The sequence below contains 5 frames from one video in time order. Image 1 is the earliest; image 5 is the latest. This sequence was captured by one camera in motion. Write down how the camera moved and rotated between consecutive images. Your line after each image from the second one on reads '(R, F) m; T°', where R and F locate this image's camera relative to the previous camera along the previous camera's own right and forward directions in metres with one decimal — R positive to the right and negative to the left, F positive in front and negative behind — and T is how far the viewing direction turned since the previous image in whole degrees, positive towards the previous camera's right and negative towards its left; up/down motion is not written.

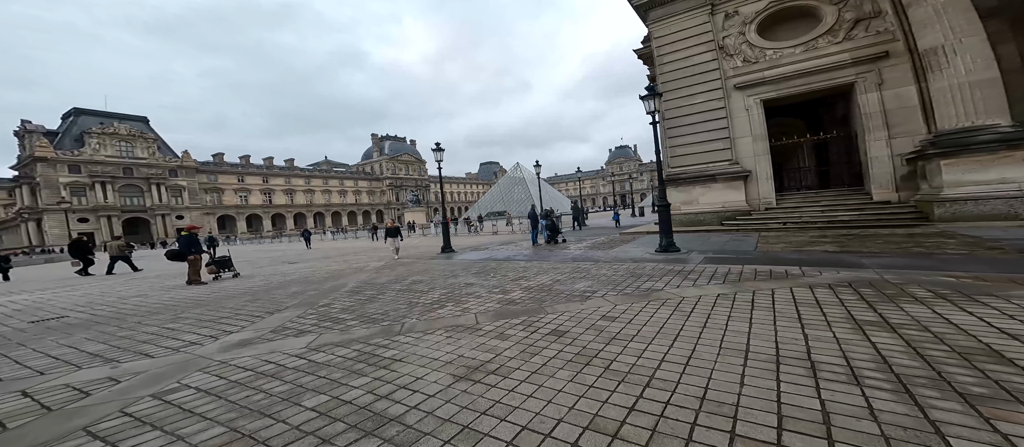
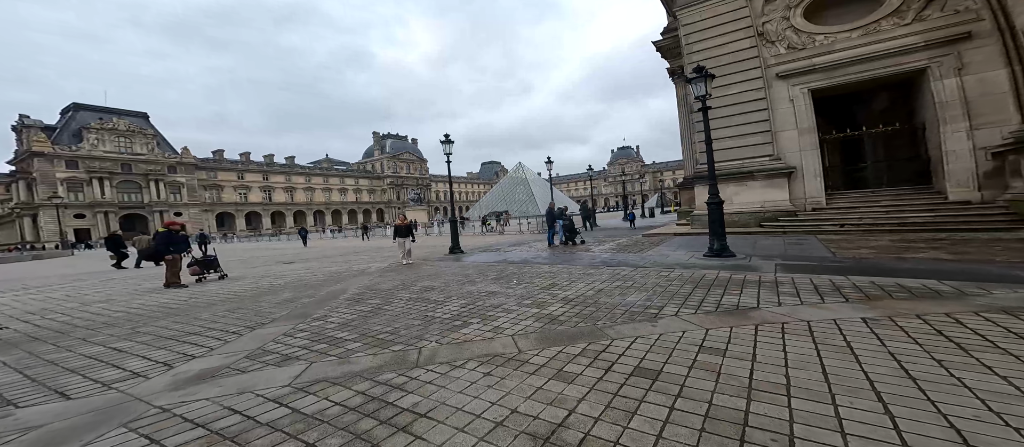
(-0.5, +1.0) m; 0°
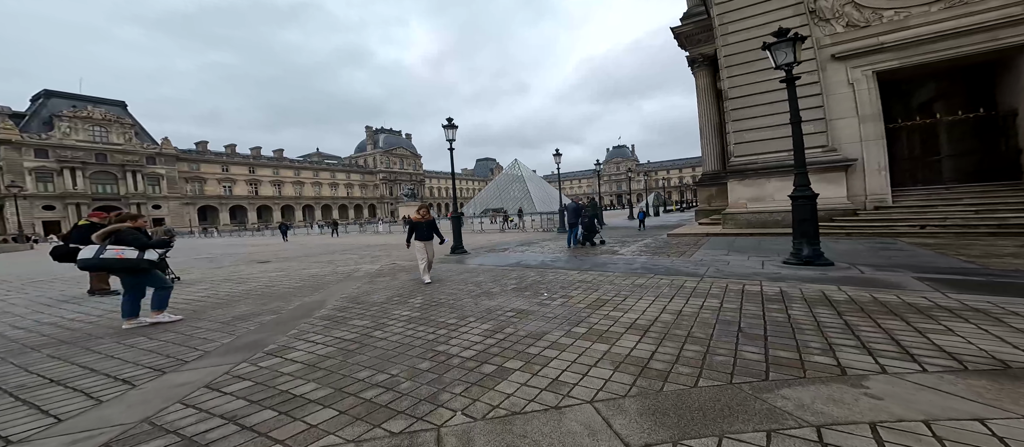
(-0.6, +1.4) m; +2°
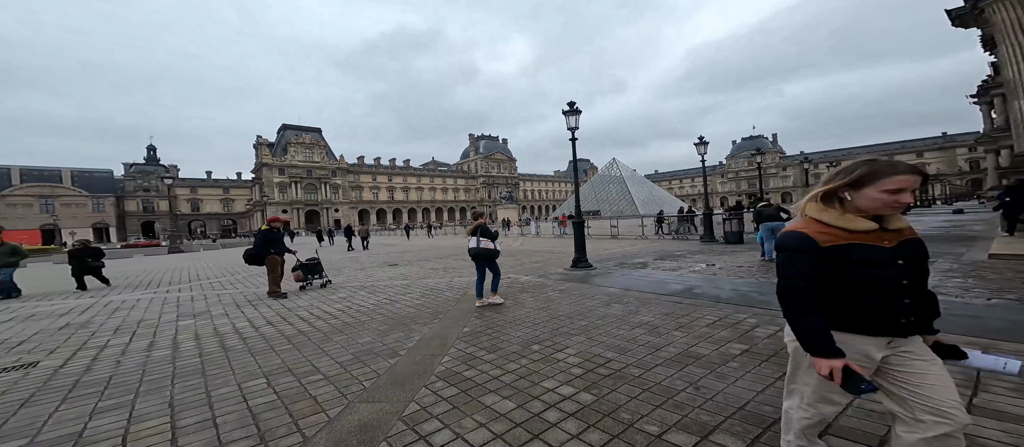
(-1.6, +2.4) m; -19°
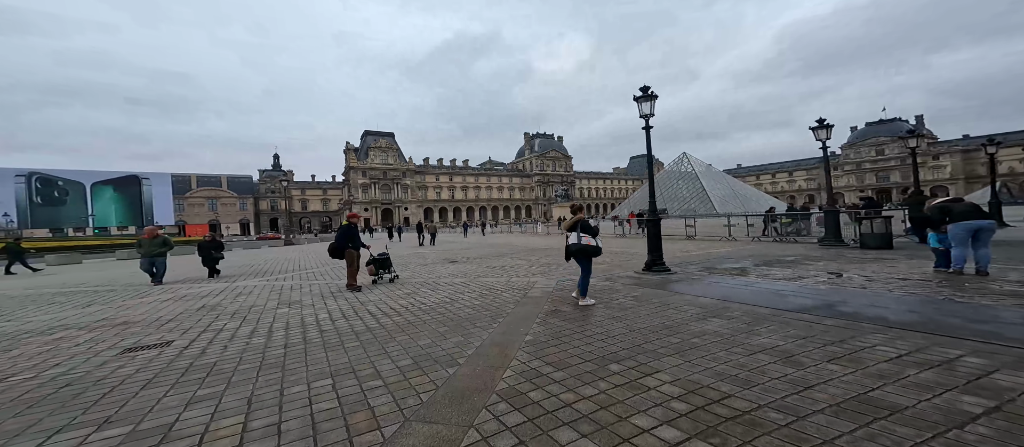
(-0.7, +1.8) m; -9°
